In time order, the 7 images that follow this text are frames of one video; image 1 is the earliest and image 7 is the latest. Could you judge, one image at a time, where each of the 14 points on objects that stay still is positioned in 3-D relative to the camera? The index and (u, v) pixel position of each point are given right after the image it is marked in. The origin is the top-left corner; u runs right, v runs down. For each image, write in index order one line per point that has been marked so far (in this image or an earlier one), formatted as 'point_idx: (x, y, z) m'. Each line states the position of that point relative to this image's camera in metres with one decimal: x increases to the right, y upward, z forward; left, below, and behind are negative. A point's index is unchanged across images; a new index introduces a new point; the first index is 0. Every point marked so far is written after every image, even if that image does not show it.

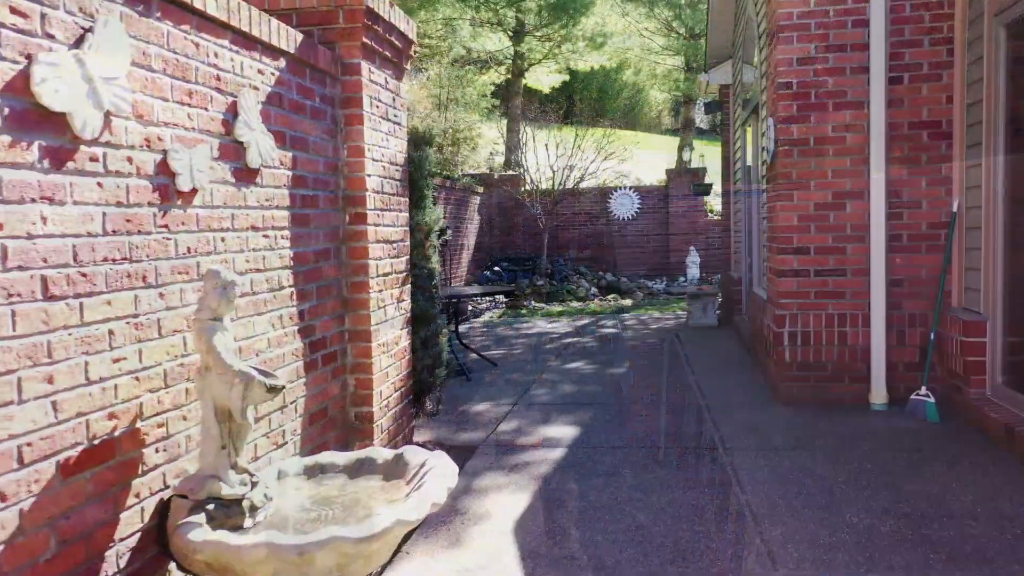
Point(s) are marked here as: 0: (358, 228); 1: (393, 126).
0: (-0.6, +0.2, +3.4) m
1: (-0.5, +0.7, +3.7) m
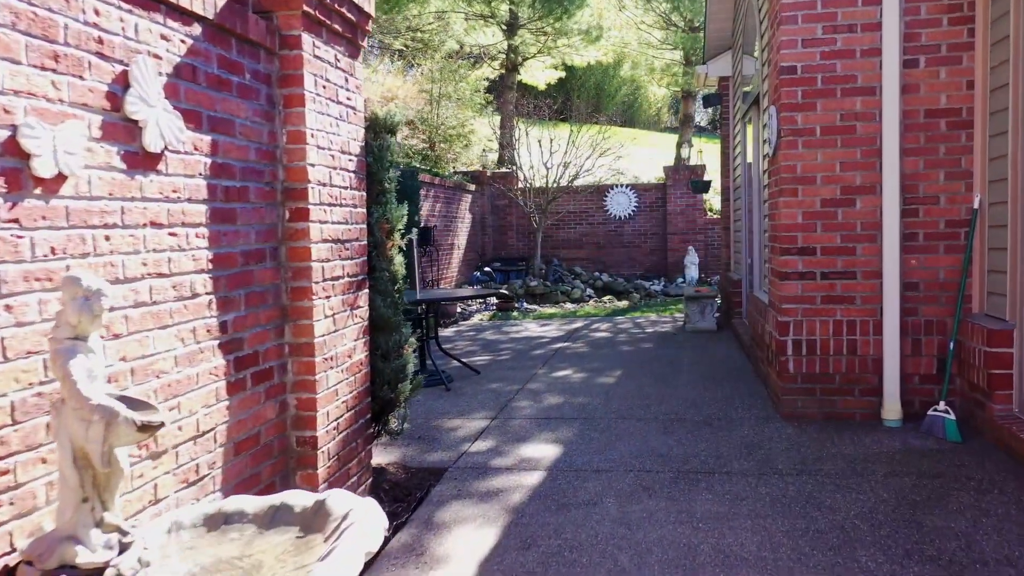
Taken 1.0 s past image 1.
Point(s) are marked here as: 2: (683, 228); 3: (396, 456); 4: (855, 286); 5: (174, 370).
0: (-0.7, +0.2, +2.9) m
1: (-0.6, +0.7, +3.3) m
2: (+2.8, +1.0, +13.8) m
3: (-0.6, -0.8, +4.1) m
4: (+1.8, 0.0, +4.5) m
5: (-0.9, -0.2, +2.3) m
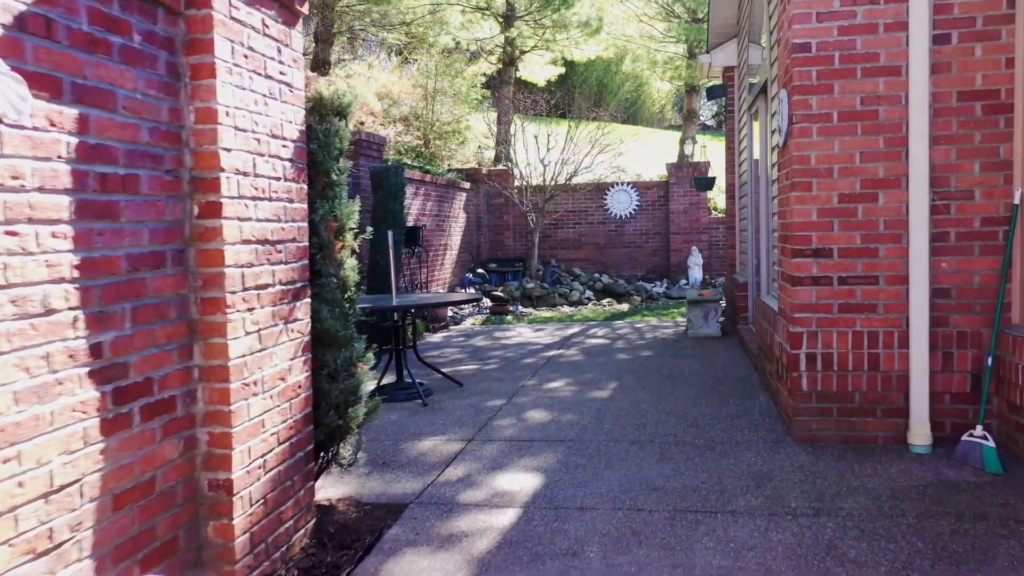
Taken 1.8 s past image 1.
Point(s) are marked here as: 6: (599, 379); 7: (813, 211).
0: (-0.9, +0.2, +2.4) m
1: (-0.8, +0.7, +2.8) m
2: (+2.7, +1.0, +13.2) m
3: (-0.7, -0.9, +3.6) m
4: (+1.7, 0.0, +3.9) m
5: (-1.0, -0.3, +1.7) m
6: (+0.6, -0.6, +6.0) m
7: (+1.4, +0.4, +4.0) m
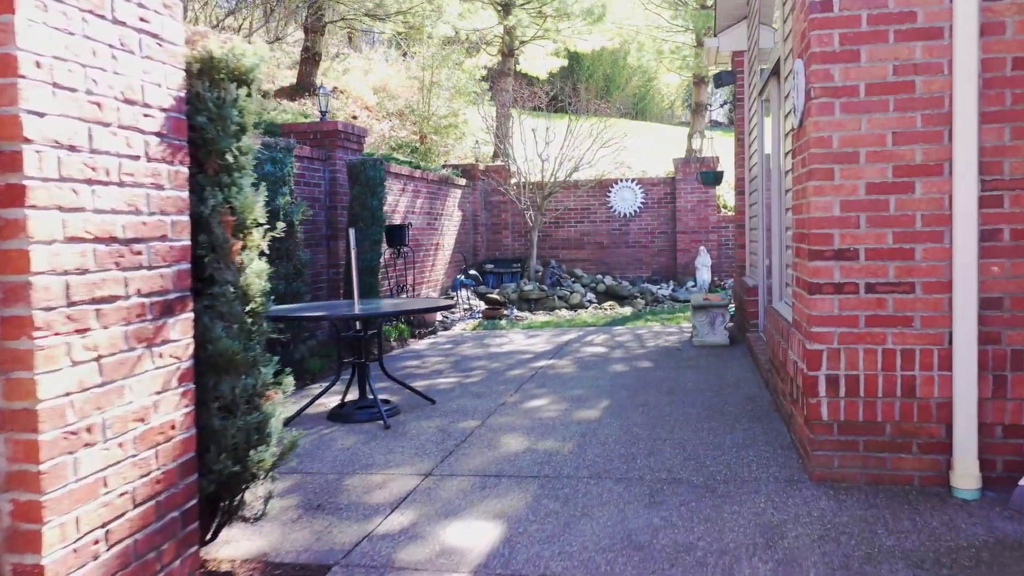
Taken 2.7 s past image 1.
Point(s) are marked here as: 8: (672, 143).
0: (-1.0, +0.2, +1.7) m
1: (-0.9, +0.6, +2.1) m
2: (+2.7, +0.9, +12.5) m
3: (-0.8, -0.9, +2.9) m
4: (+1.5, -0.1, +3.3) m
5: (-1.2, -0.3, +1.1) m
6: (+0.5, -0.7, +5.3) m
7: (+1.3, +0.3, +3.3) m
8: (+3.8, +3.4, +19.8) m
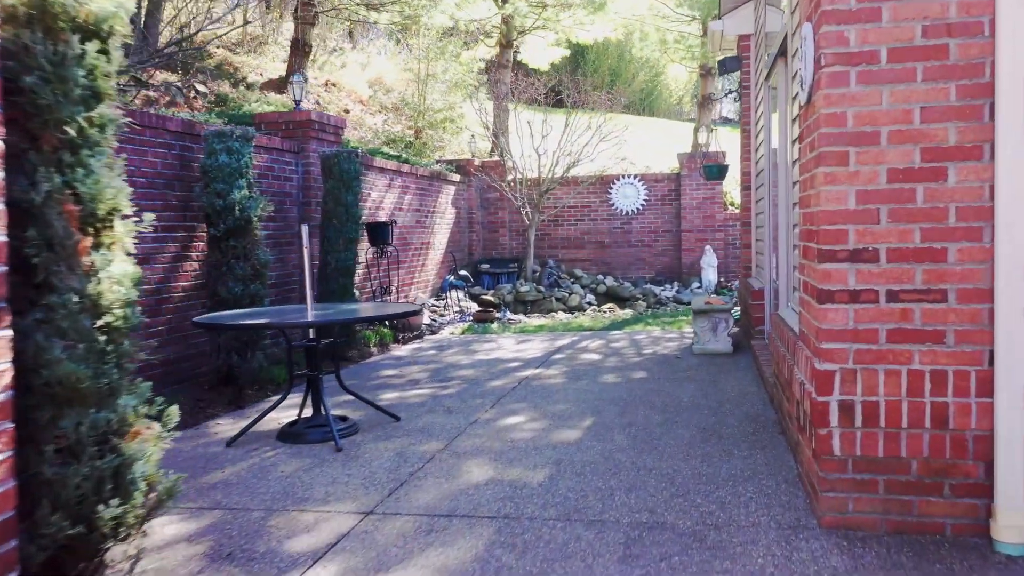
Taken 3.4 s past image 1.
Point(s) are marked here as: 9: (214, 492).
0: (-1.2, +0.1, +1.2) m
1: (-1.1, +0.6, +1.6) m
2: (+2.6, +0.9, +11.9) m
3: (-1.0, -0.9, +2.4) m
4: (+1.4, -0.1, +2.7) m
5: (-1.4, -0.3, +0.6) m
6: (+0.3, -0.7, +4.8) m
7: (+1.1, +0.3, +2.7) m
8: (+3.8, +3.4, +19.2) m
9: (-1.3, -0.9, +3.5) m
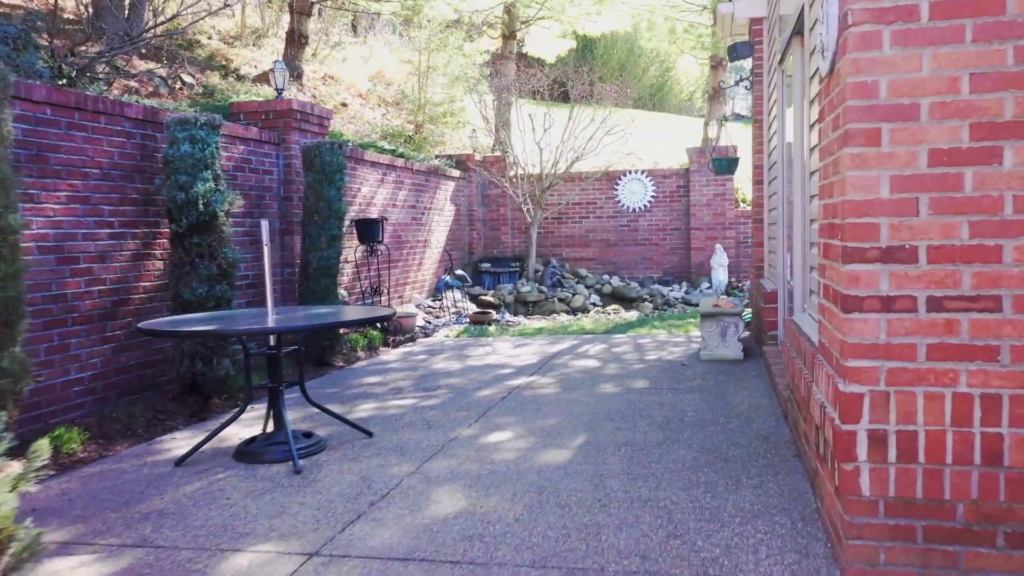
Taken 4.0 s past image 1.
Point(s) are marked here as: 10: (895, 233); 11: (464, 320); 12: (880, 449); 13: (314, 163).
0: (-1.4, +0.1, +0.8) m
1: (-1.2, +0.6, +1.1) m
2: (+2.7, +0.9, +11.4) m
3: (-1.1, -0.9, +1.9) m
4: (+1.3, -0.1, +2.2) m
5: (-1.6, -0.3, +0.1) m
6: (+0.3, -0.7, +4.3) m
7: (+1.0, +0.3, +2.3) m
8: (+3.9, +3.4, +18.7) m
9: (-1.3, -0.9, +3.1) m
10: (+1.0, +0.1, +2.3) m
11: (-0.5, -0.3, +9.2) m
12: (+1.0, -0.4, +2.3) m
13: (-1.5, +1.0, +6.5) m
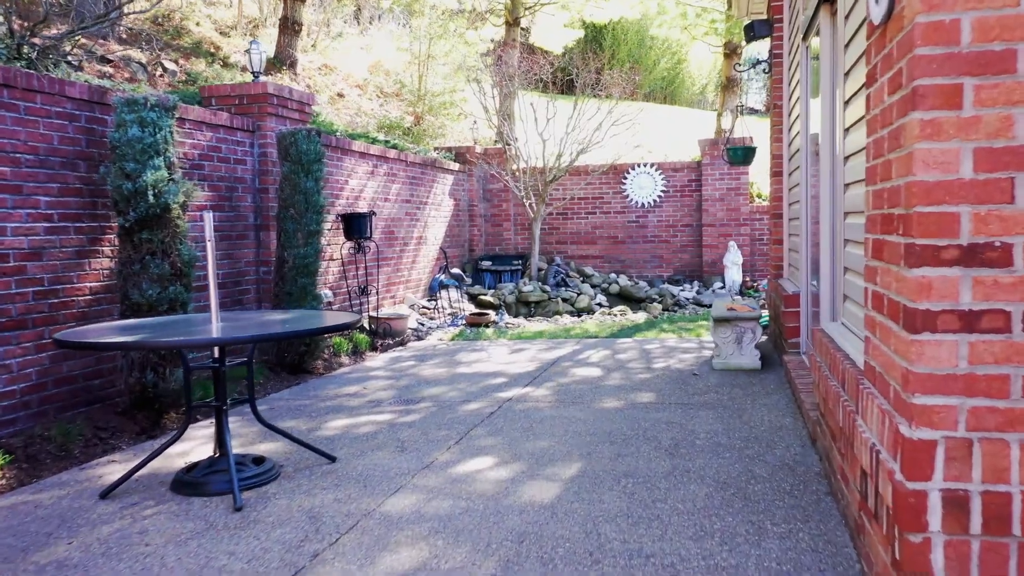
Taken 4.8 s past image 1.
0: (-1.5, +0.1, +0.2) m
1: (-1.4, +0.6, +0.5) m
2: (+2.7, +0.9, +10.8) m
3: (-1.2, -0.9, +1.4) m
4: (+1.2, -0.1, +1.6) m
5: (-1.7, -0.3, -0.4) m
6: (+0.2, -0.7, +3.7) m
7: (+0.9, +0.3, +1.7) m
8: (+4.1, +3.4, +18.1) m
9: (-1.4, -0.9, +2.5) m
10: (+0.9, +0.1, +1.7) m
11: (-0.5, -0.3, +8.6) m
12: (+0.9, -0.5, +1.7) m
13: (-1.6, +1.0, +5.9) m
